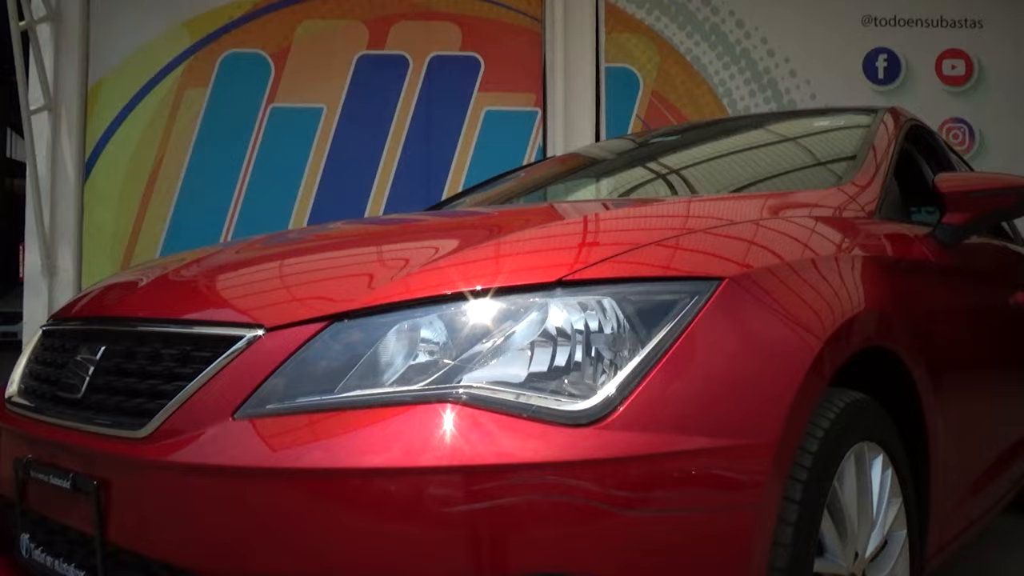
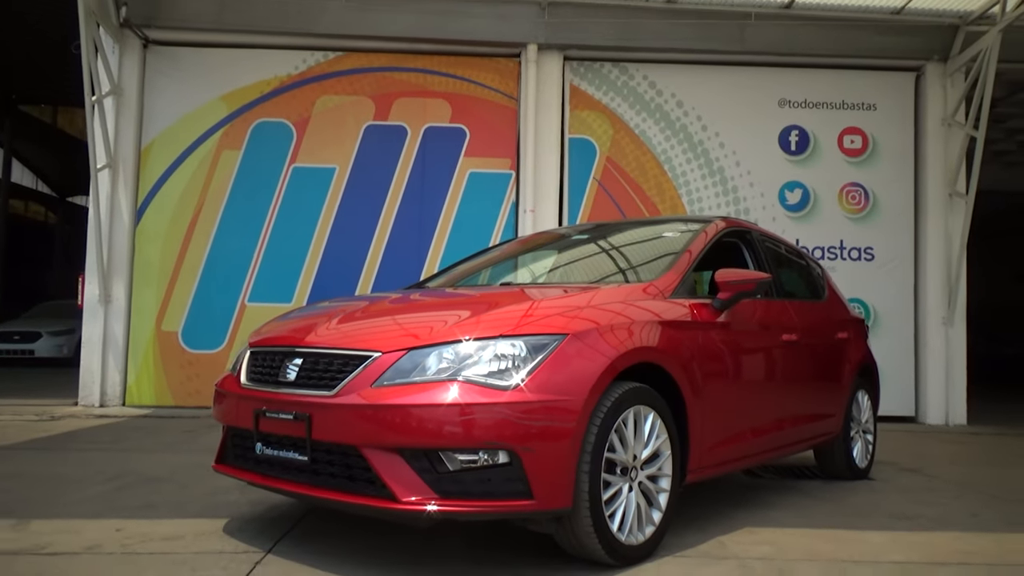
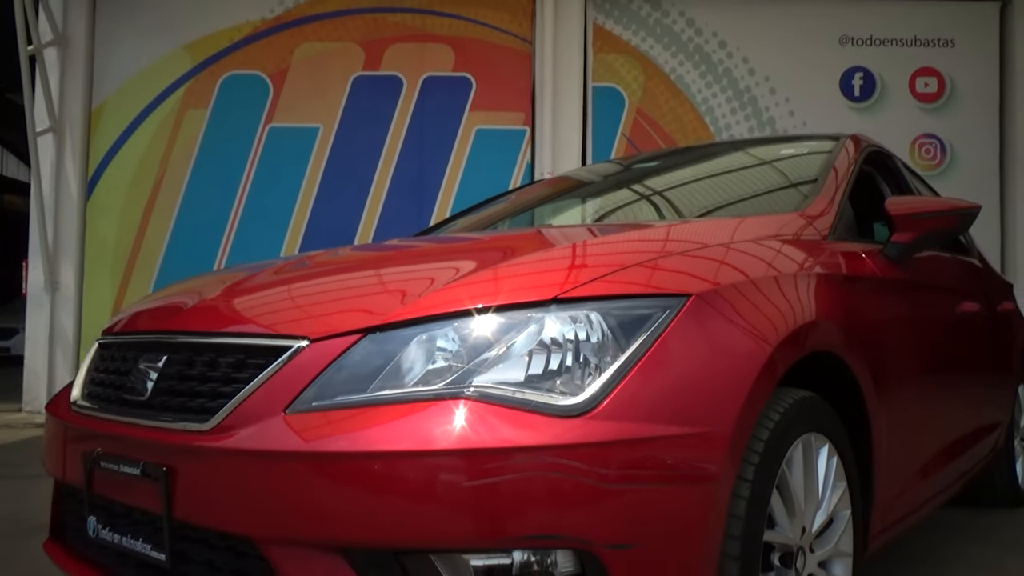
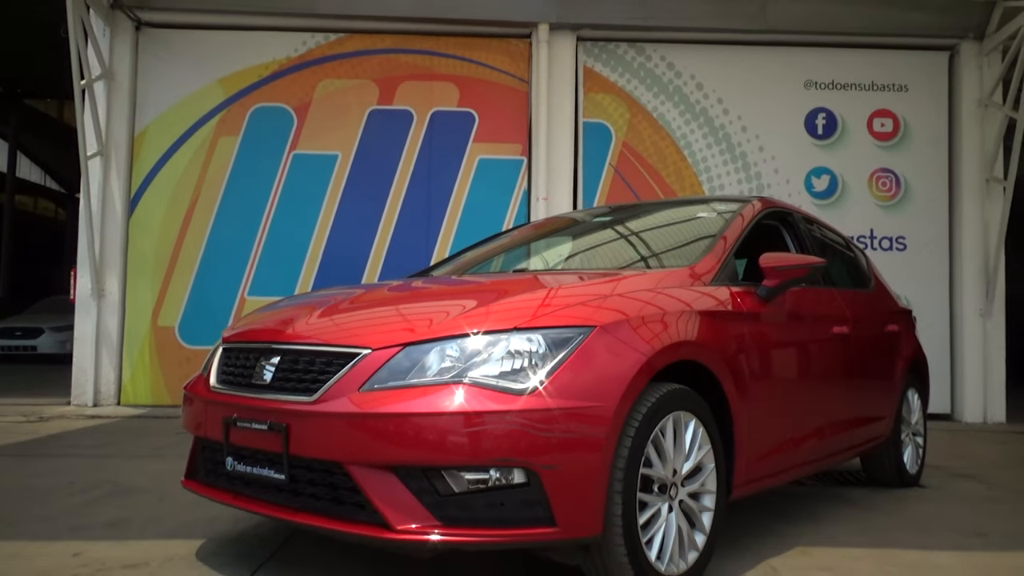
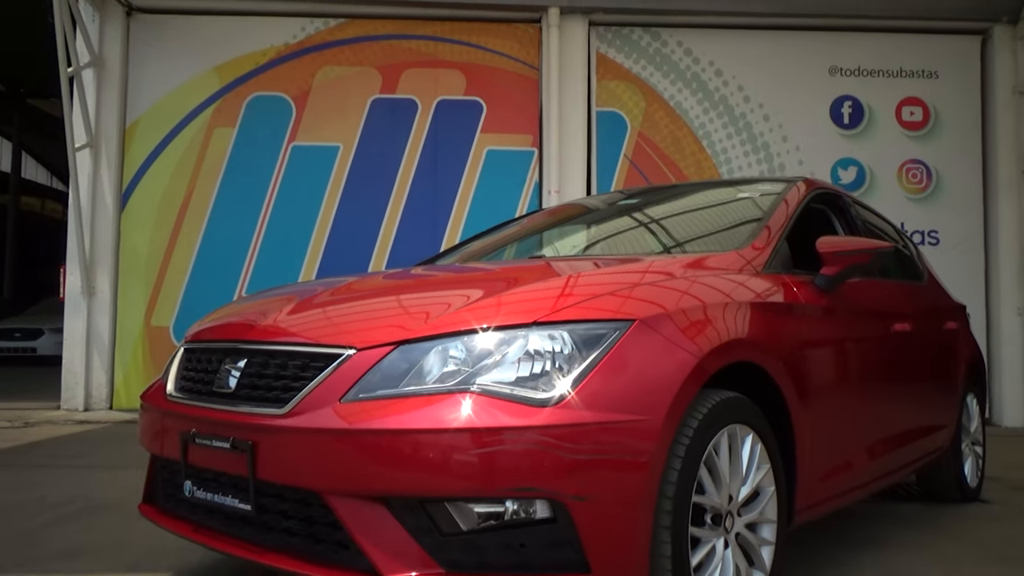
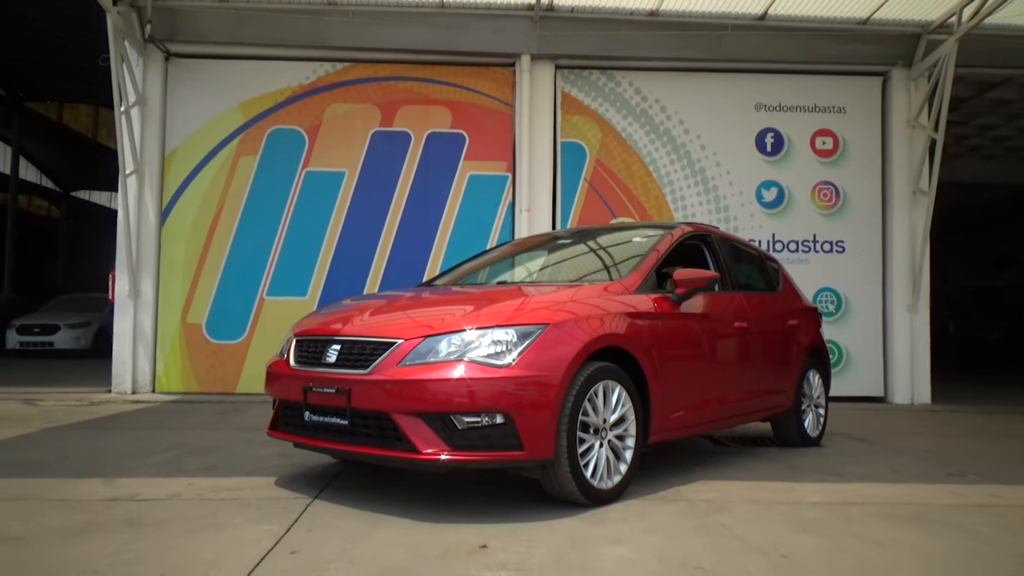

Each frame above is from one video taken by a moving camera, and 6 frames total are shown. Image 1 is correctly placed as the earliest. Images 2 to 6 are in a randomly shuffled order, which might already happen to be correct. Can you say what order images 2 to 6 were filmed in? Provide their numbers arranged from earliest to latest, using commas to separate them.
3, 5, 4, 2, 6
